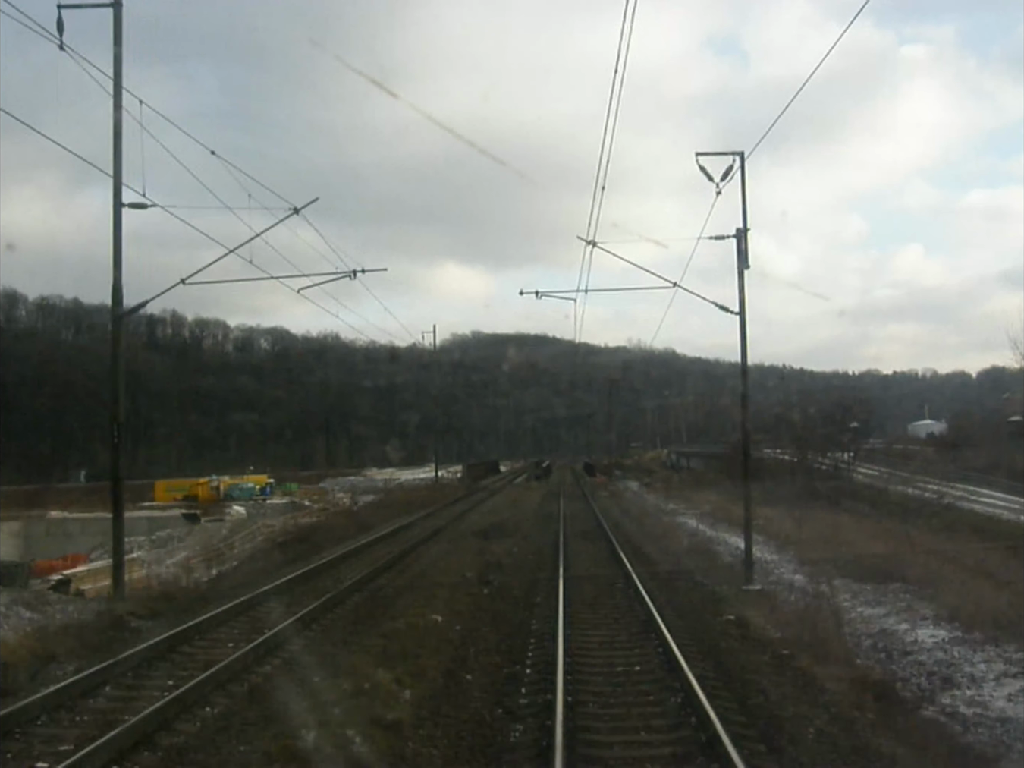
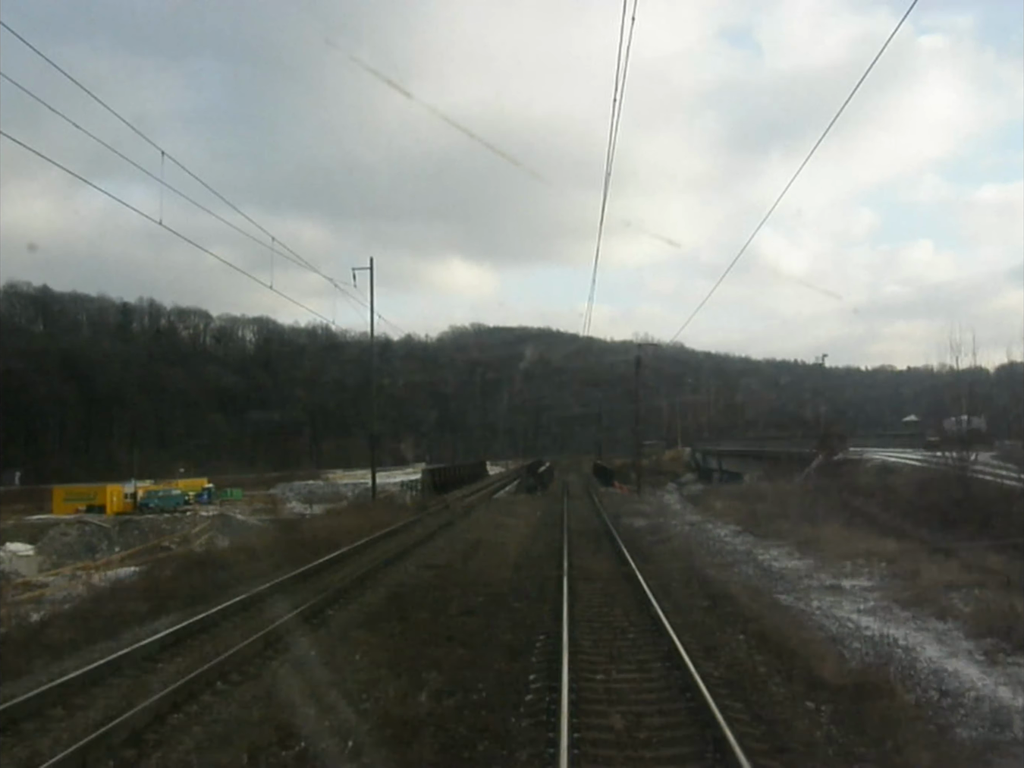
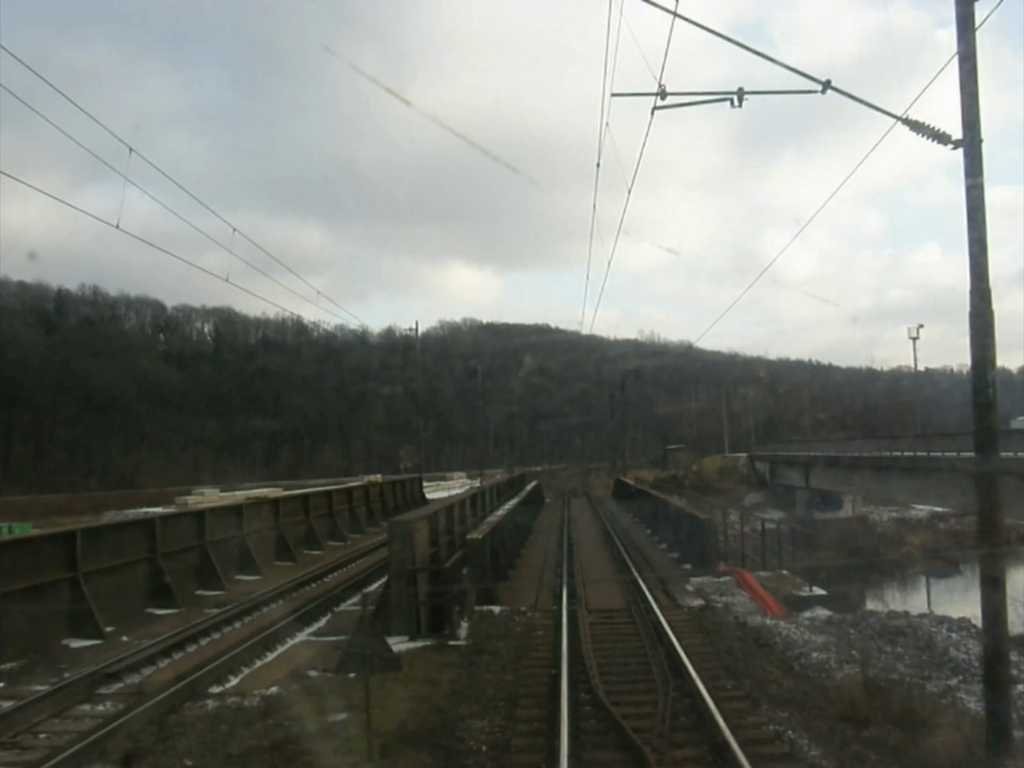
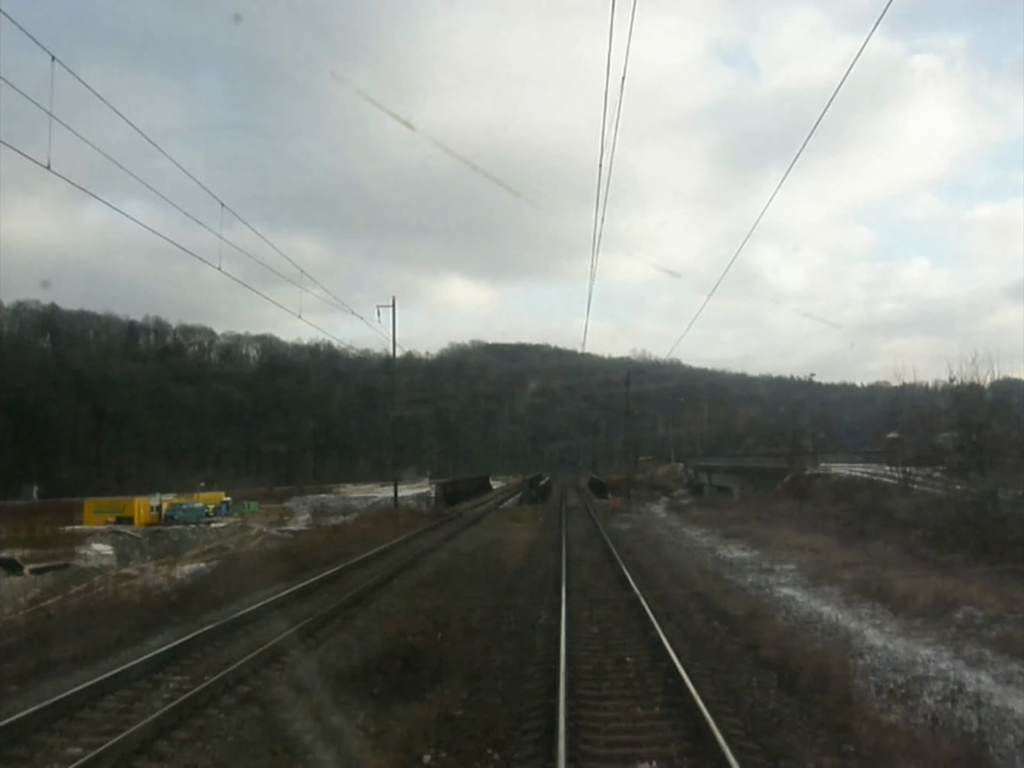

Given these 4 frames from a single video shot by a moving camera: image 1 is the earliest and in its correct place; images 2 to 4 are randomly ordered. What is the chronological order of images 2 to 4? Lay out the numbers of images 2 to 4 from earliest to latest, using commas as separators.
4, 2, 3
